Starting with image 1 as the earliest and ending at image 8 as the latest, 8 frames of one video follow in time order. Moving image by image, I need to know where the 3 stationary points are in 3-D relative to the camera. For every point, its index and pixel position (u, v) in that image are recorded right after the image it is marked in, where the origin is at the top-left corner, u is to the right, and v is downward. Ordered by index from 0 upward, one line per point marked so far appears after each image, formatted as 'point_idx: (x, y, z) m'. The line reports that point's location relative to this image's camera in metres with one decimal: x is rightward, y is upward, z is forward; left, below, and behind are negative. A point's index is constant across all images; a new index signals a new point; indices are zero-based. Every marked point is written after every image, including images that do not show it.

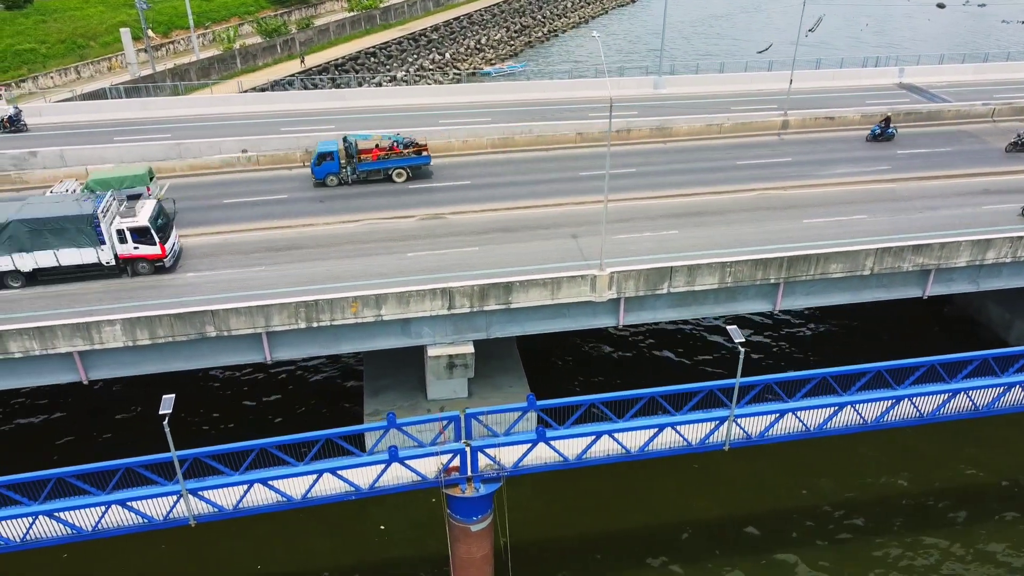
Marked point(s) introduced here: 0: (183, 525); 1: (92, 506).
0: (-7.8, -5.6, +19.7) m
1: (-9.7, -5.0, +19.2) m
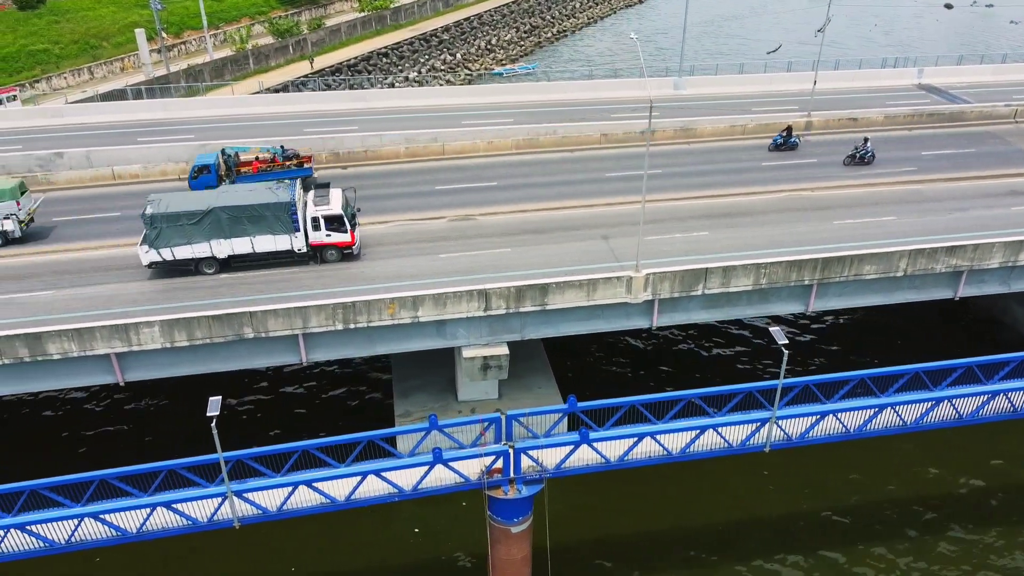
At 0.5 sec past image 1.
0: (-6.7, -5.7, +19.7) m
1: (-8.6, -5.1, +19.2) m
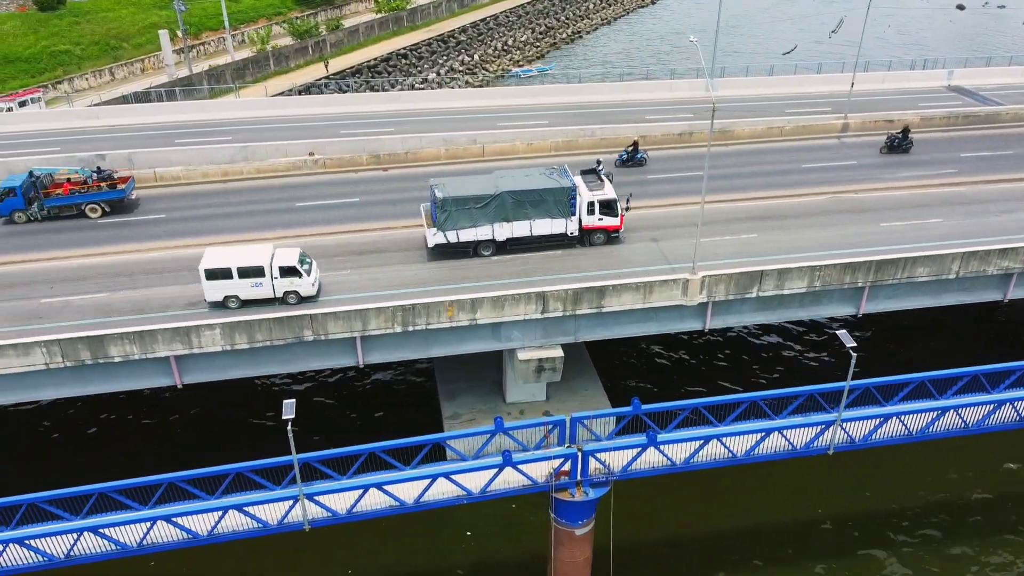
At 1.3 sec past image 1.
0: (-5.0, -5.7, +19.7) m
1: (-7.0, -5.1, +19.2) m
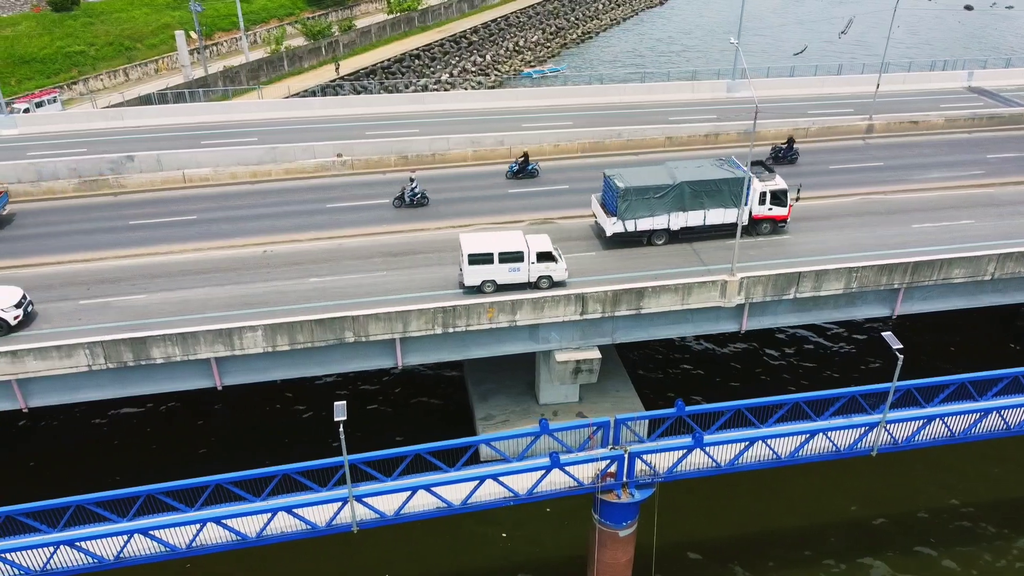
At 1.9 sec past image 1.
0: (-3.9, -5.8, +19.7) m
1: (-5.8, -5.2, +19.3) m
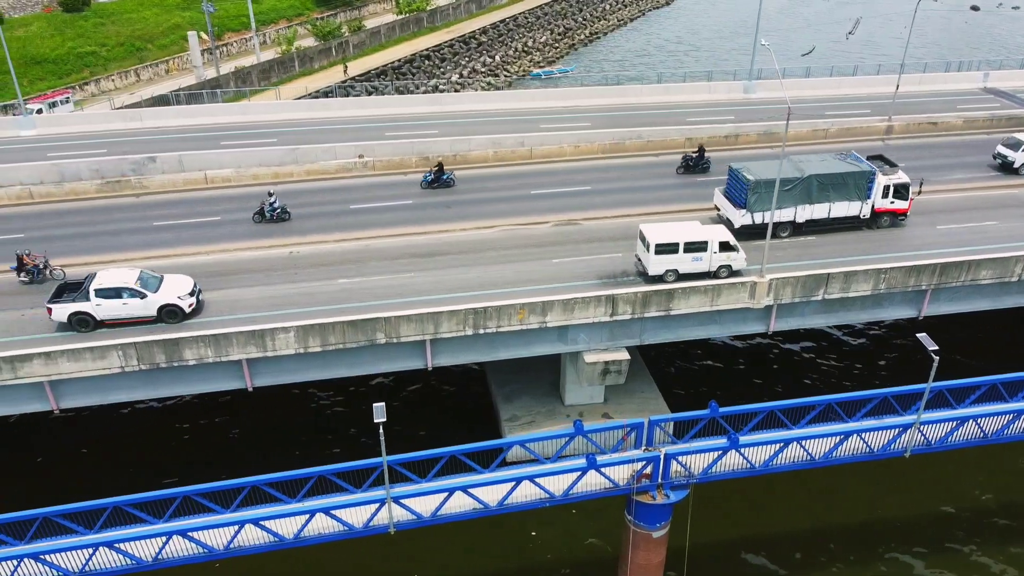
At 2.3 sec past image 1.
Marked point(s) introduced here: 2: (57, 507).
0: (-3.0, -5.8, +19.7) m
1: (-5.0, -5.2, +19.3) m
2: (-10.7, -5.1, +19.6) m
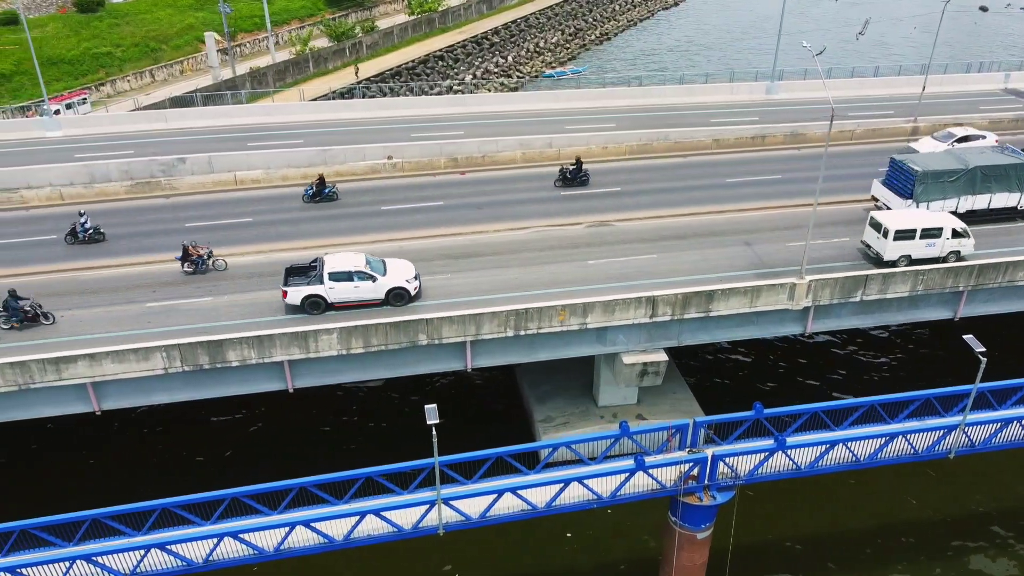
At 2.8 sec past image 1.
0: (-1.9, -5.9, +19.7) m
1: (-3.8, -5.3, +19.3) m
2: (-9.5, -5.2, +19.6) m
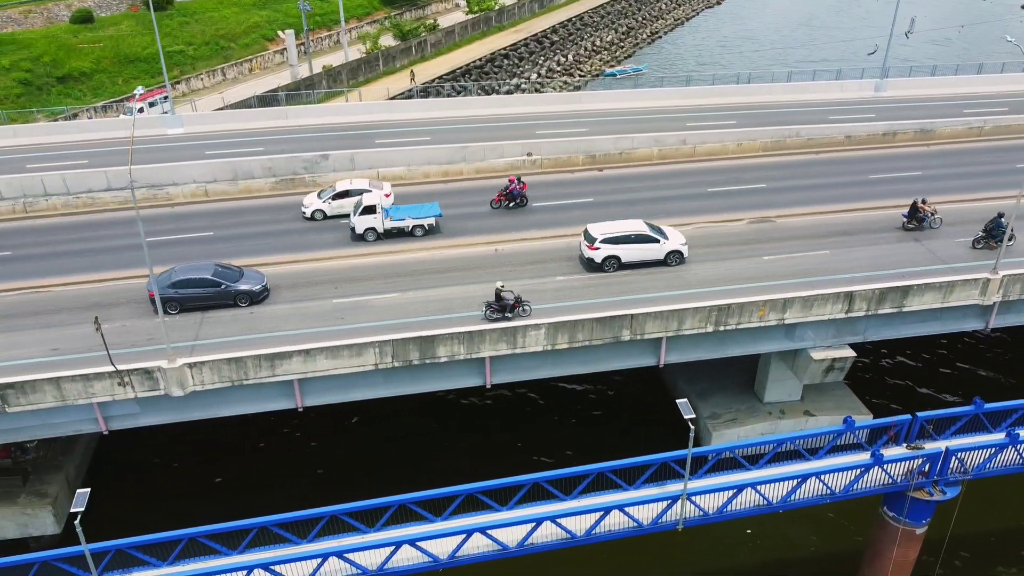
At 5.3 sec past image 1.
0: (+3.8, -5.7, +19.7) m
1: (+1.9, -5.1, +19.2) m
2: (-3.9, -5.1, +19.5) m
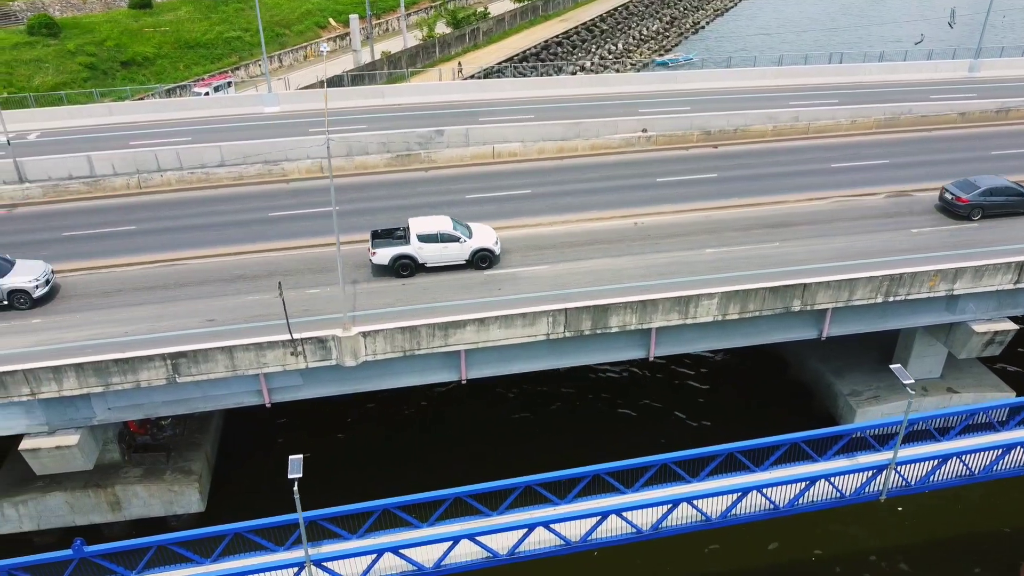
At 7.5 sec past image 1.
0: (+8.3, -4.9, +19.1) m
1: (+6.4, -4.3, +18.6) m
2: (+0.7, -4.2, +18.9) m
